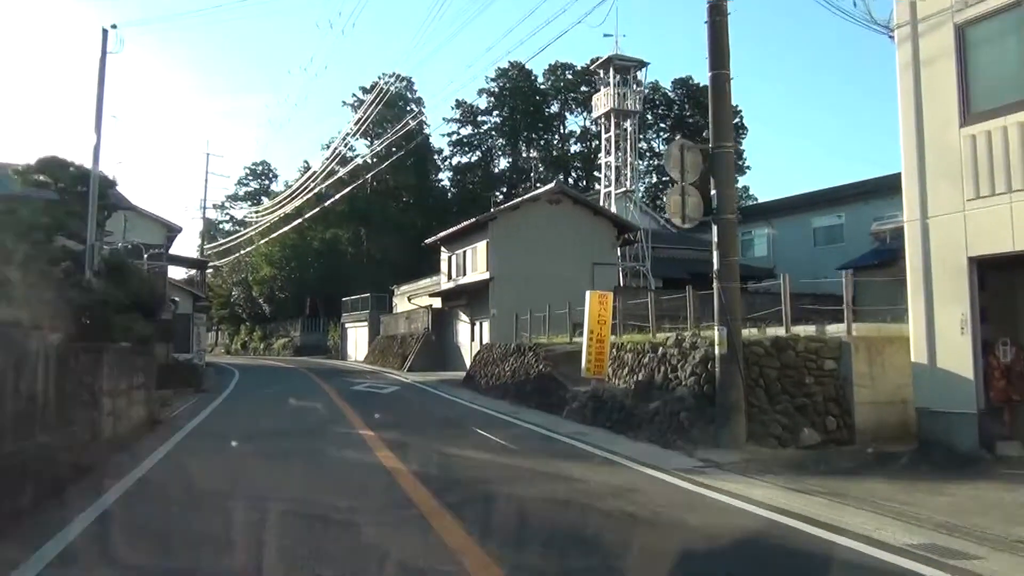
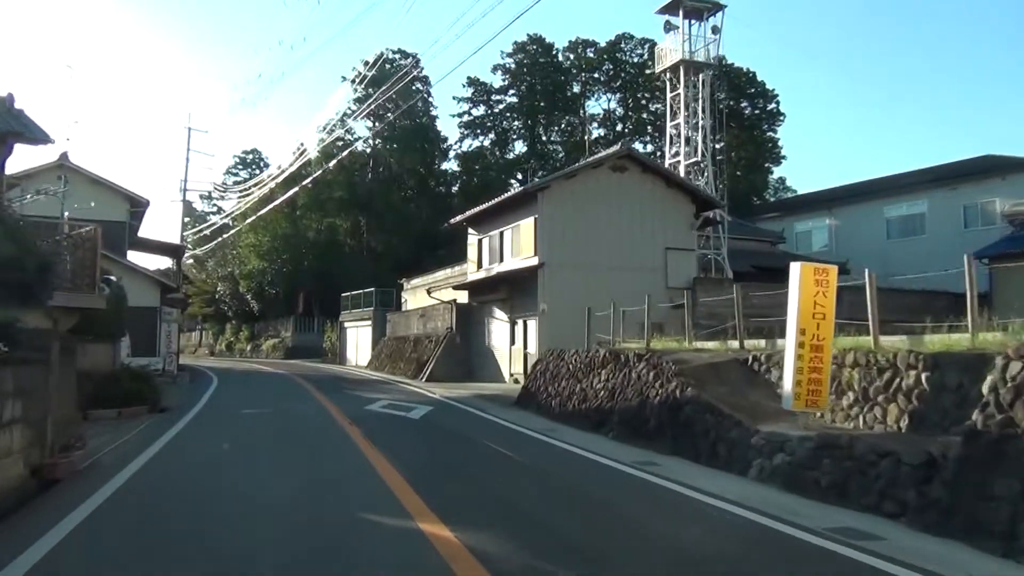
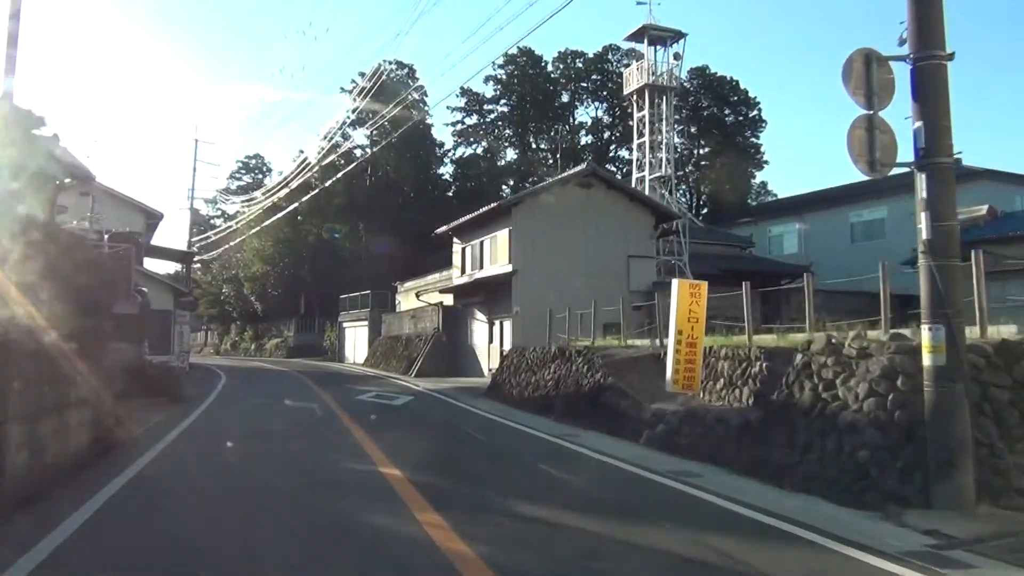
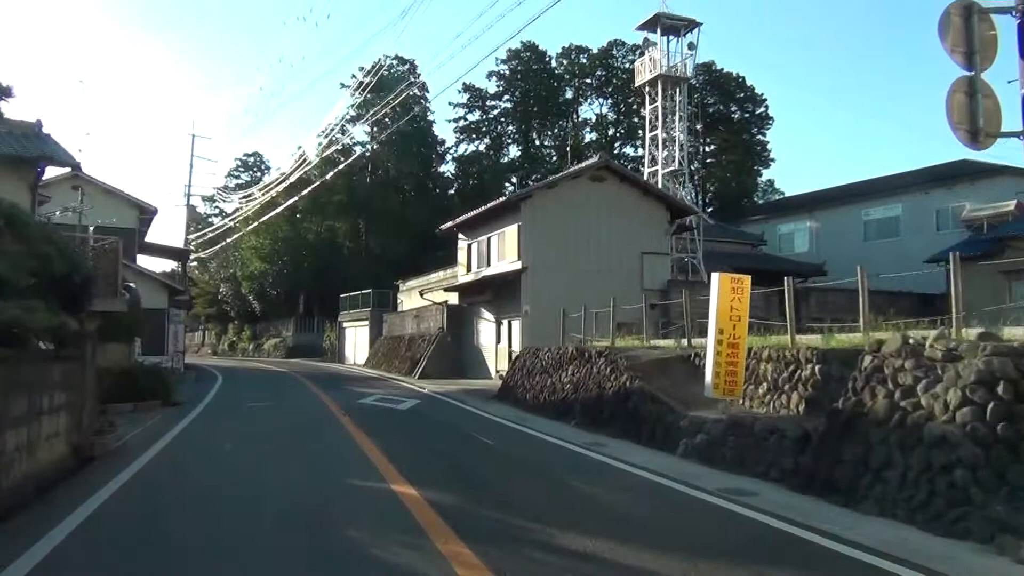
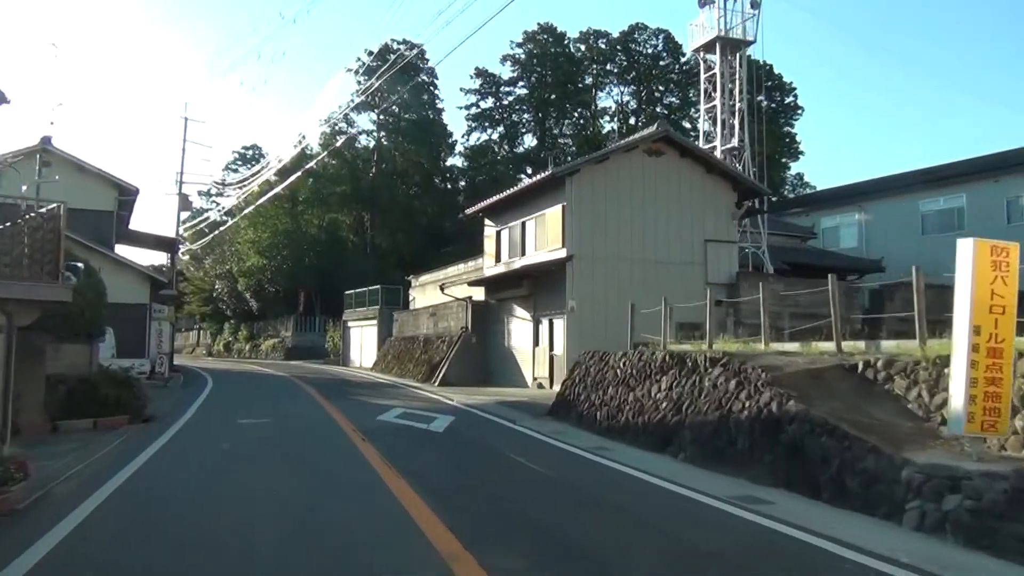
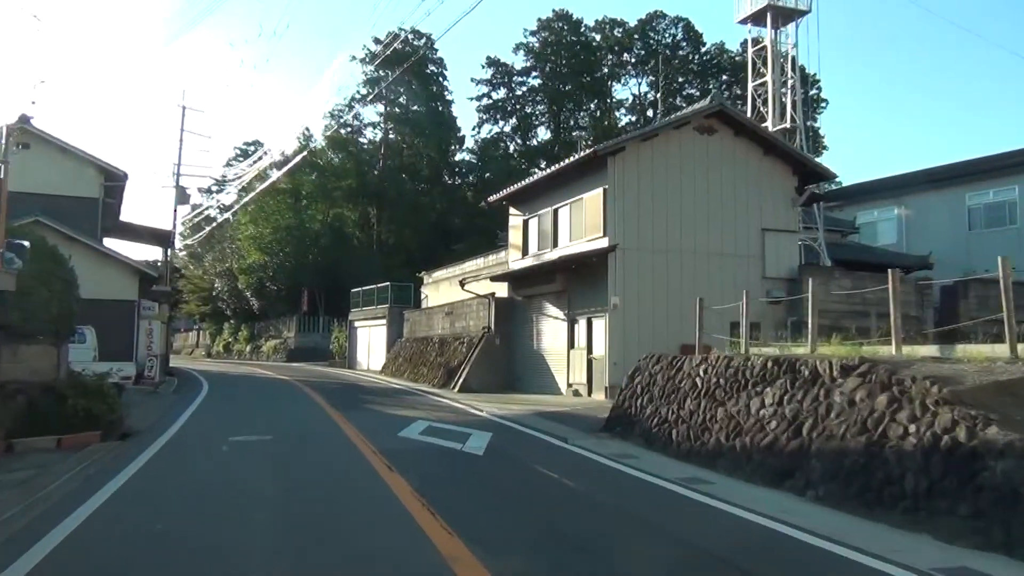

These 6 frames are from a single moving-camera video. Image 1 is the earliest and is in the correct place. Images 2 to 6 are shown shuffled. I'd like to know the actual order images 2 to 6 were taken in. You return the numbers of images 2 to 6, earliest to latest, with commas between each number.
3, 4, 2, 5, 6
